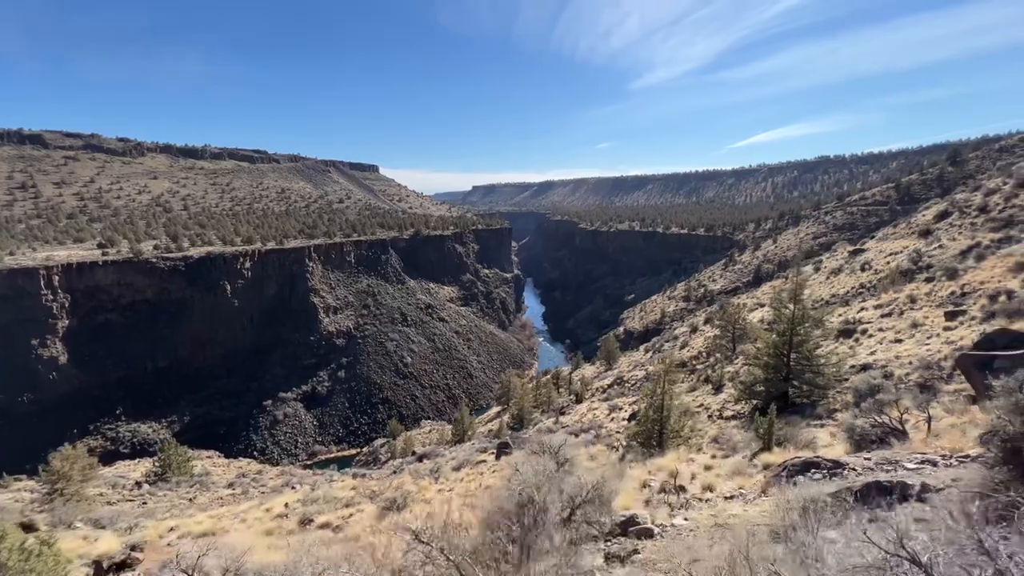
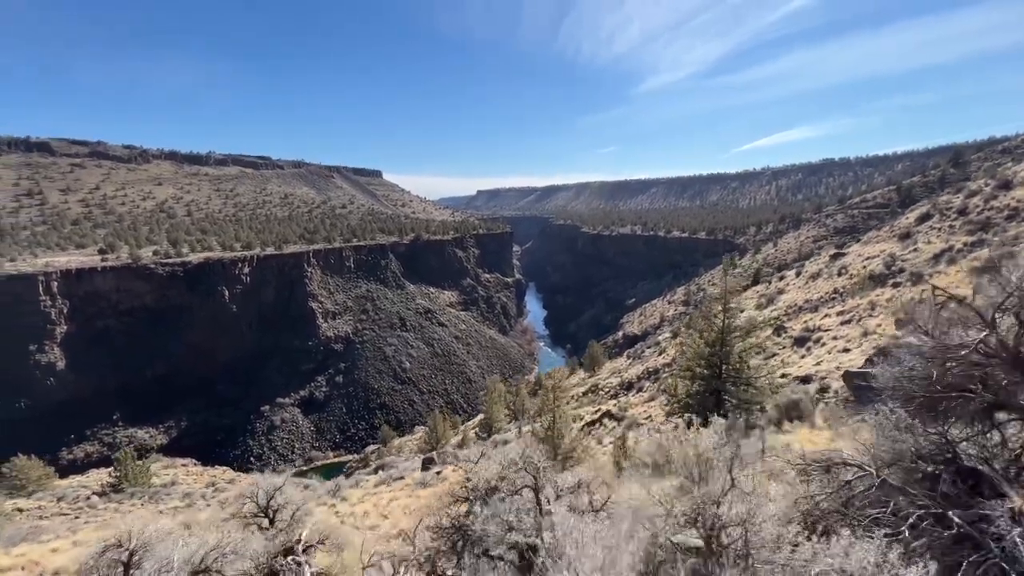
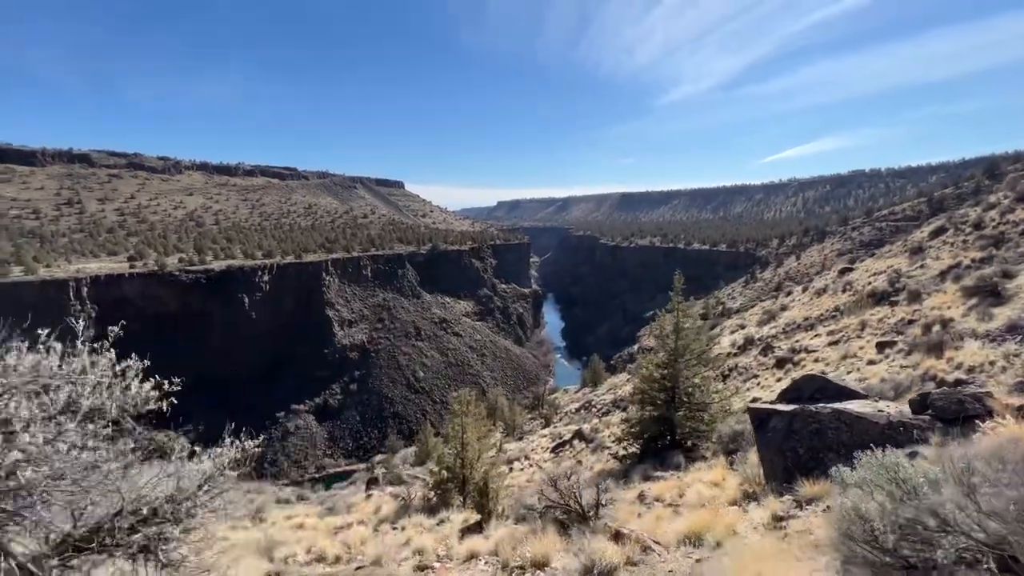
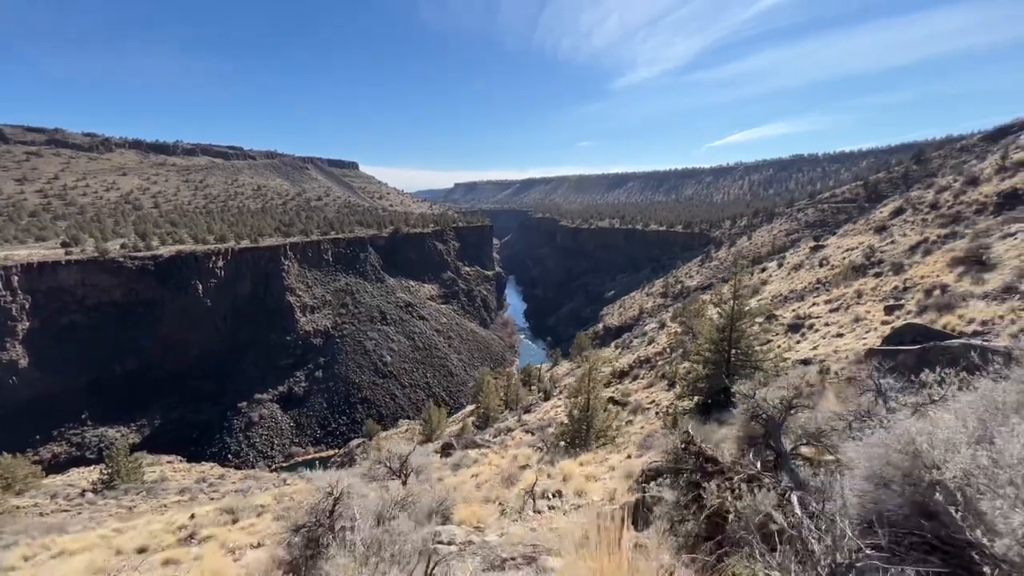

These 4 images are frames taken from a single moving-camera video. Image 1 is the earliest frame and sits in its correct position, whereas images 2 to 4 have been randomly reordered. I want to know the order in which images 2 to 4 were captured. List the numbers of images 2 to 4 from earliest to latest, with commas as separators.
4, 2, 3
